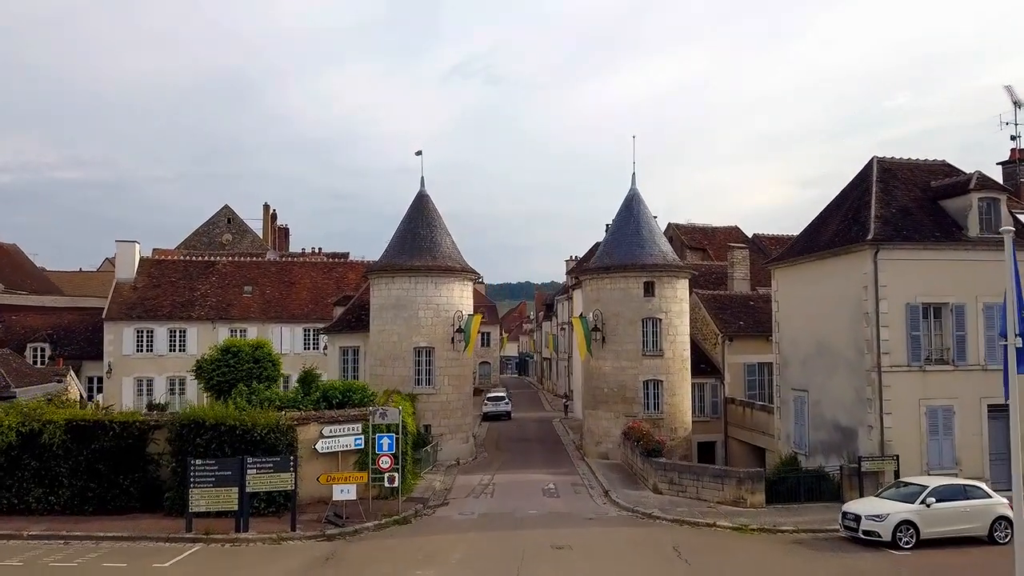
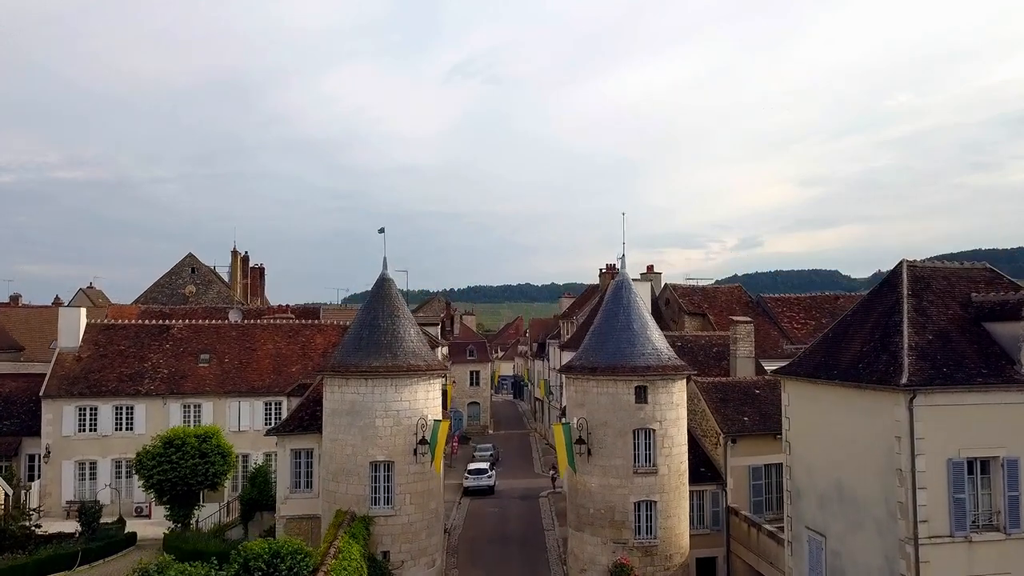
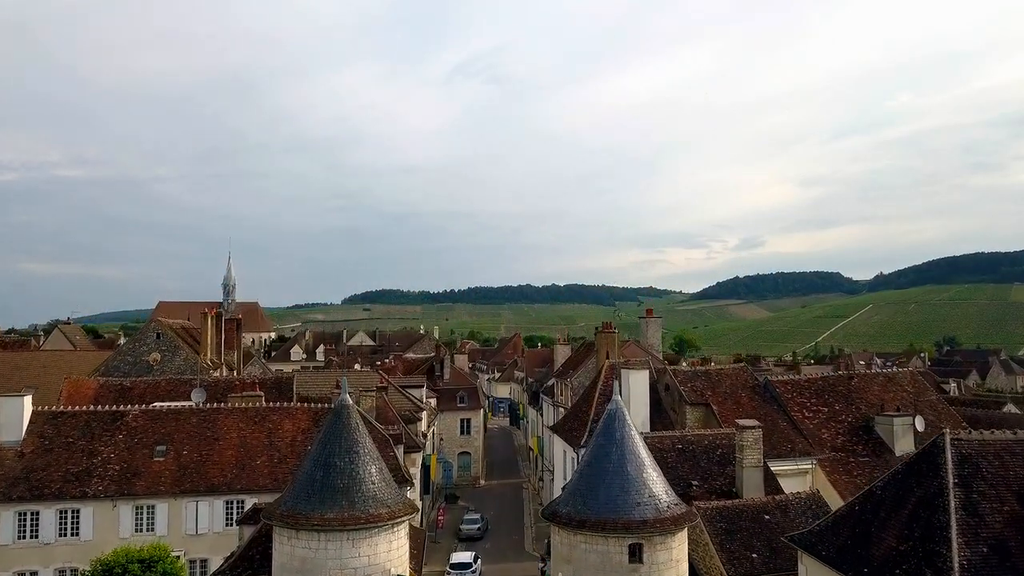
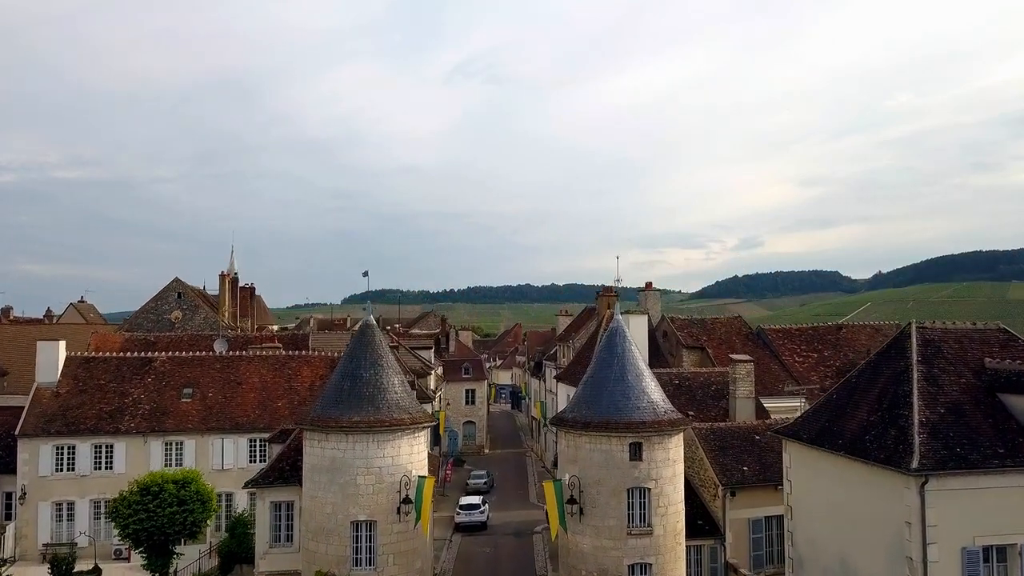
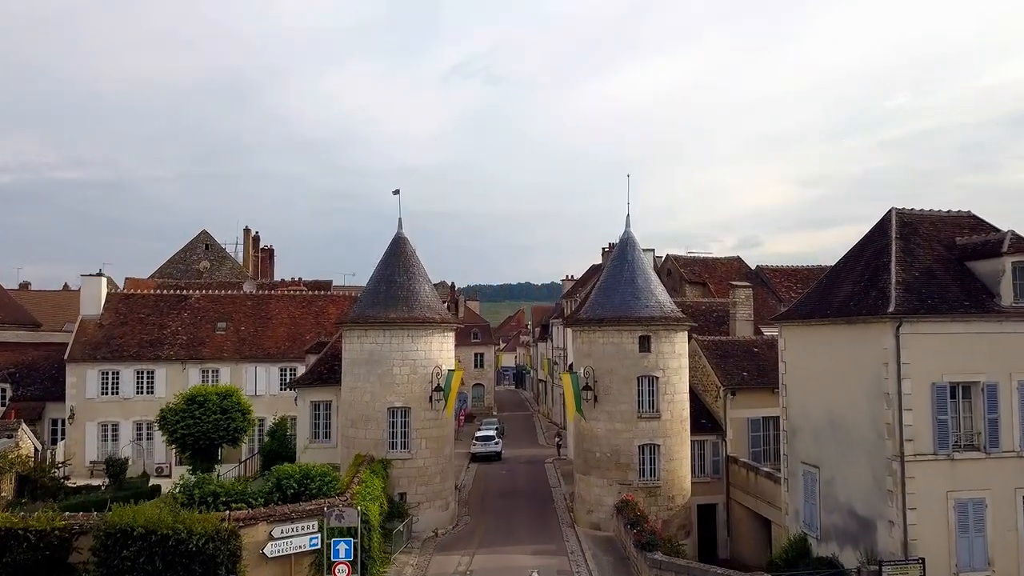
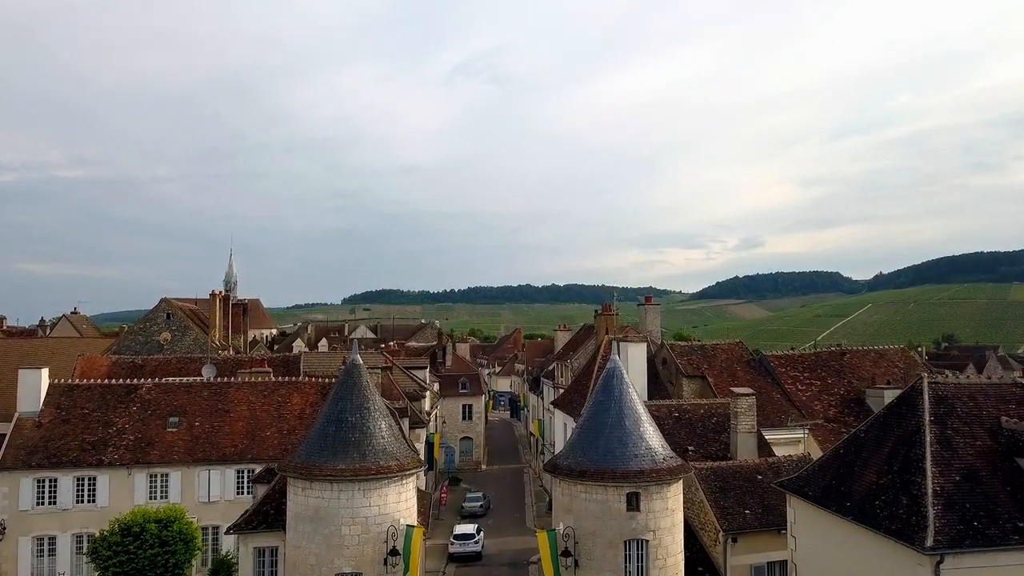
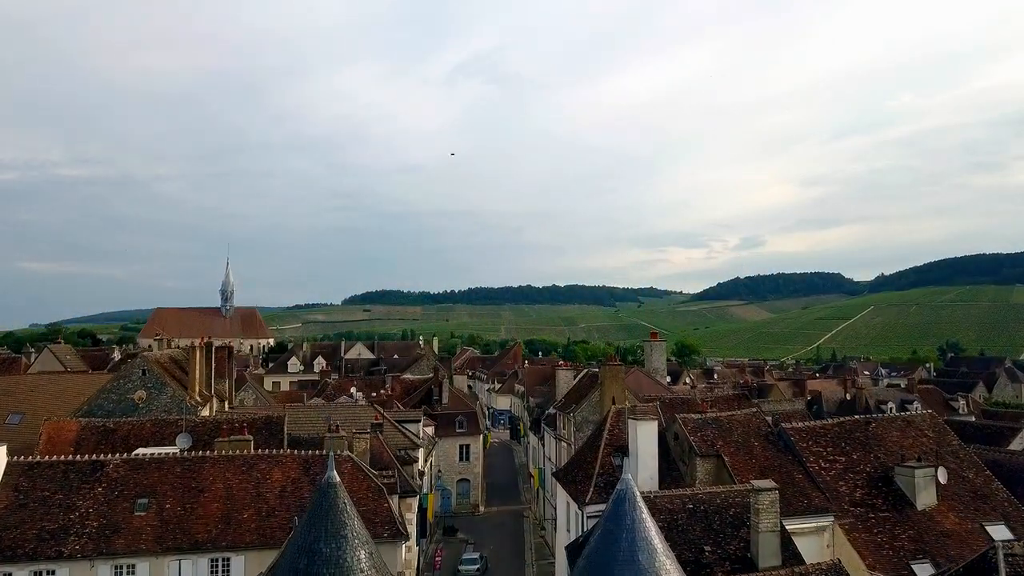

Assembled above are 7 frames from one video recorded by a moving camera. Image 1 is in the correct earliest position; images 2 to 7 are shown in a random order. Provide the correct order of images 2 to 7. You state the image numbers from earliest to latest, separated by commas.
5, 2, 4, 6, 3, 7
